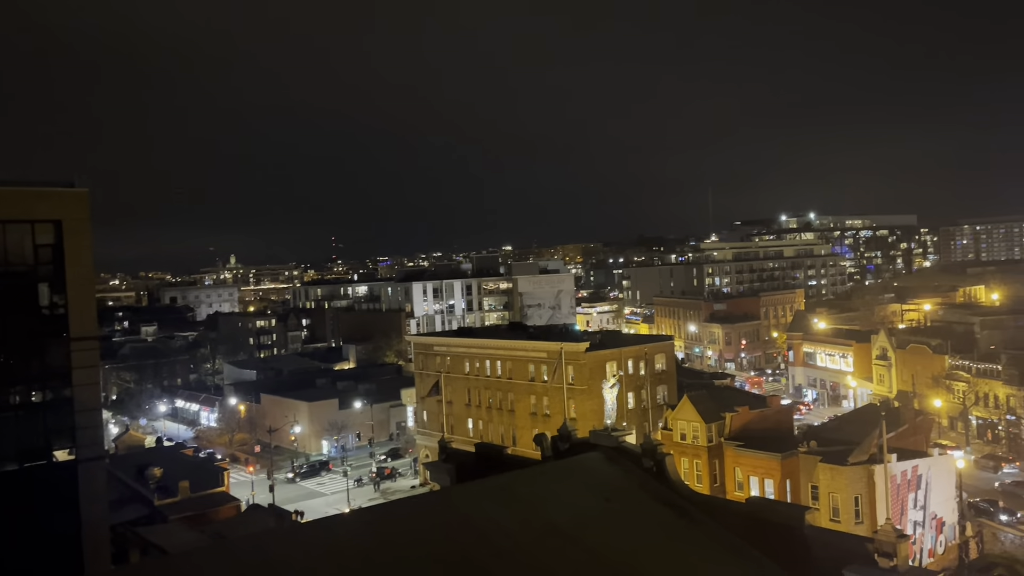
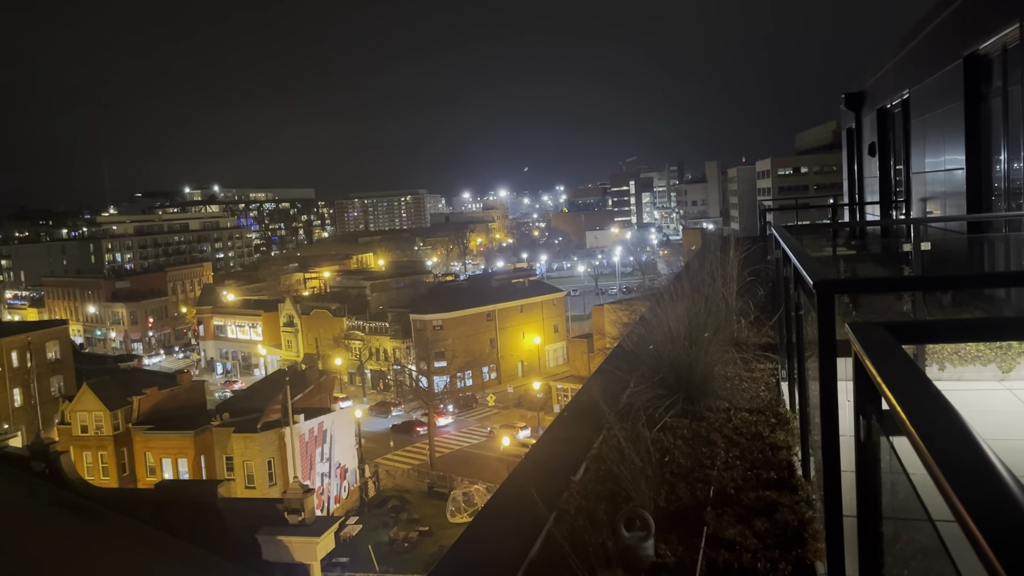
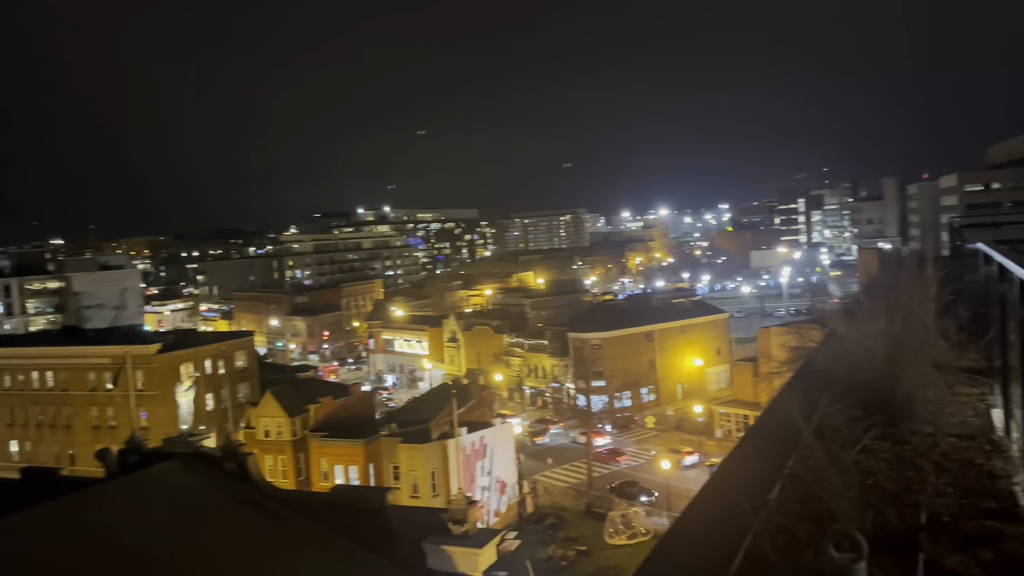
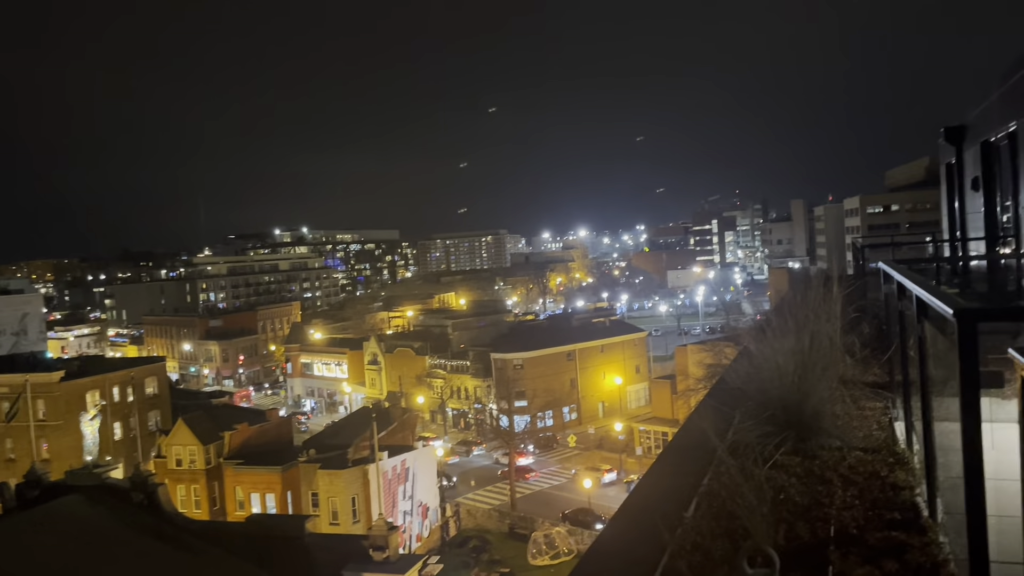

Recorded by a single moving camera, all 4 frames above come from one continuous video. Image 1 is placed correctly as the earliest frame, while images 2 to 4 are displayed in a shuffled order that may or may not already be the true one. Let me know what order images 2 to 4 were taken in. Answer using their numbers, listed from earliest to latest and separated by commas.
3, 4, 2
